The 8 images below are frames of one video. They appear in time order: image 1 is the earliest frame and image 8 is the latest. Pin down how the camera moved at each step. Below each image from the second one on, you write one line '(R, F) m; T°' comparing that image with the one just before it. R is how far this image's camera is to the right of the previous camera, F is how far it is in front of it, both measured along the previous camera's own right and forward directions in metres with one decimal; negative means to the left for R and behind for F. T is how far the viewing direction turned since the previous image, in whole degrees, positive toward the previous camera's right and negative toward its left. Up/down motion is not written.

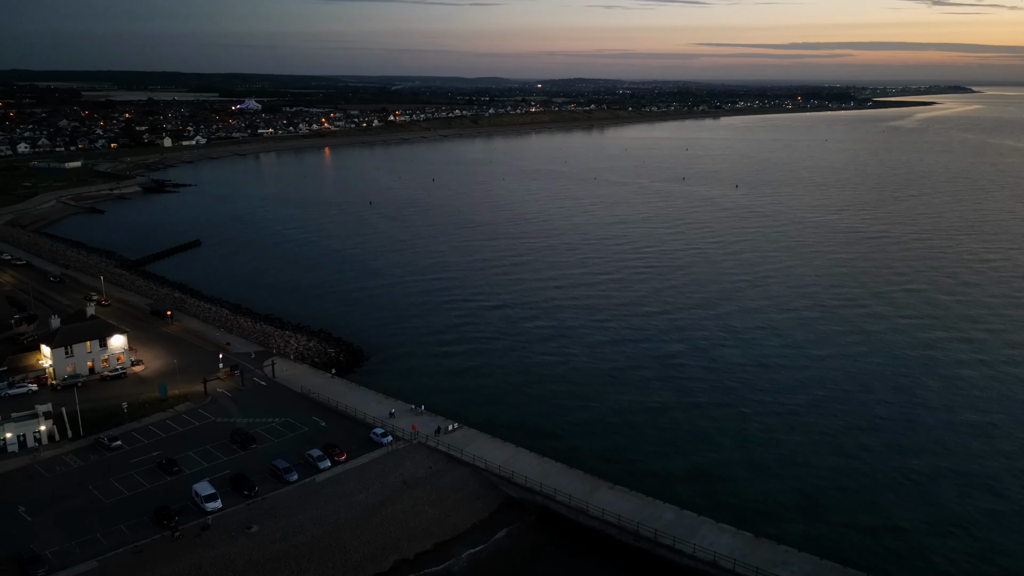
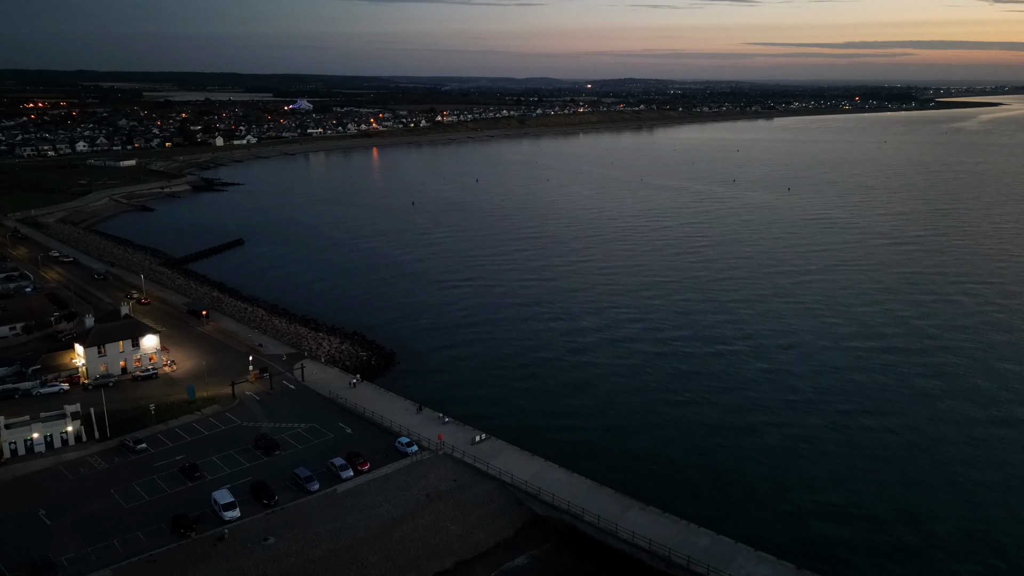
(+0.4, +0.9) m; -3°
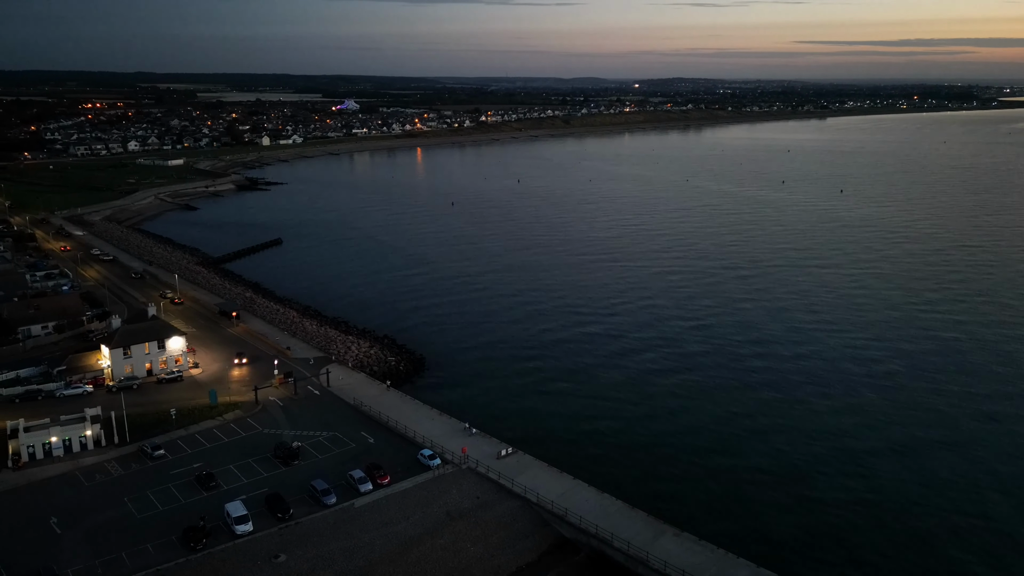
(+0.4, +1.2) m; -3°
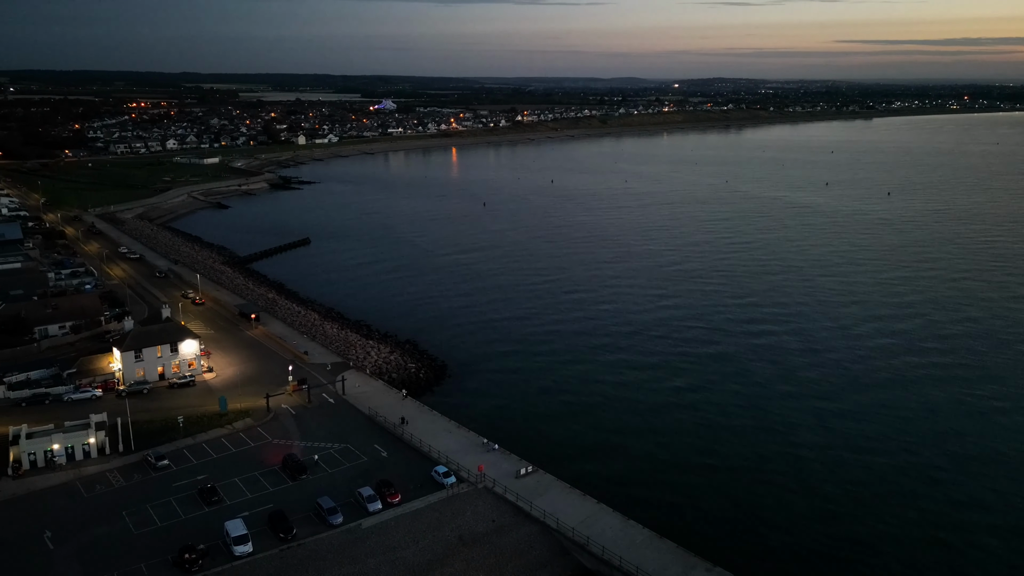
(+0.4, +1.4) m; -3°
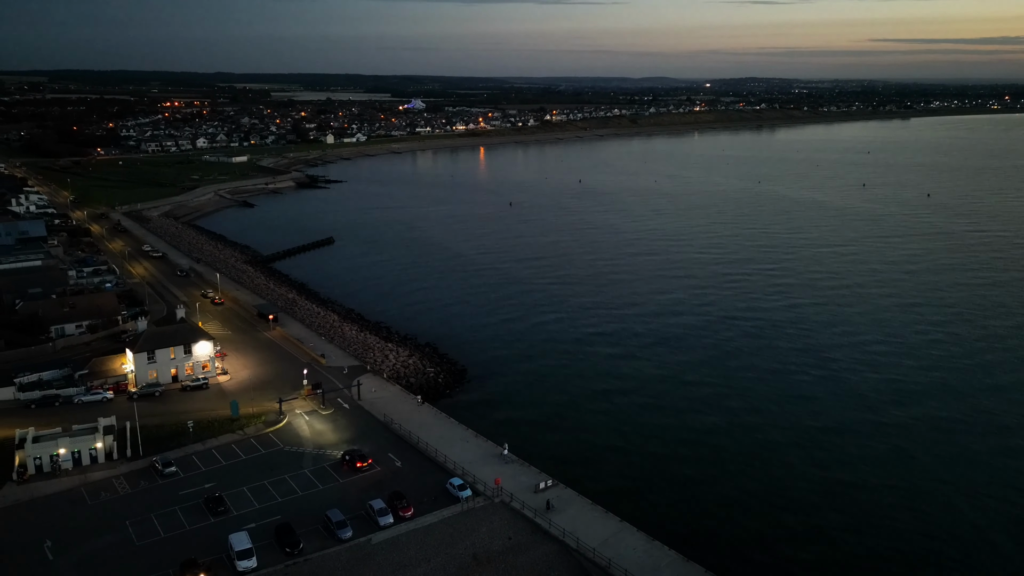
(+0.2, +1.0) m; -2°
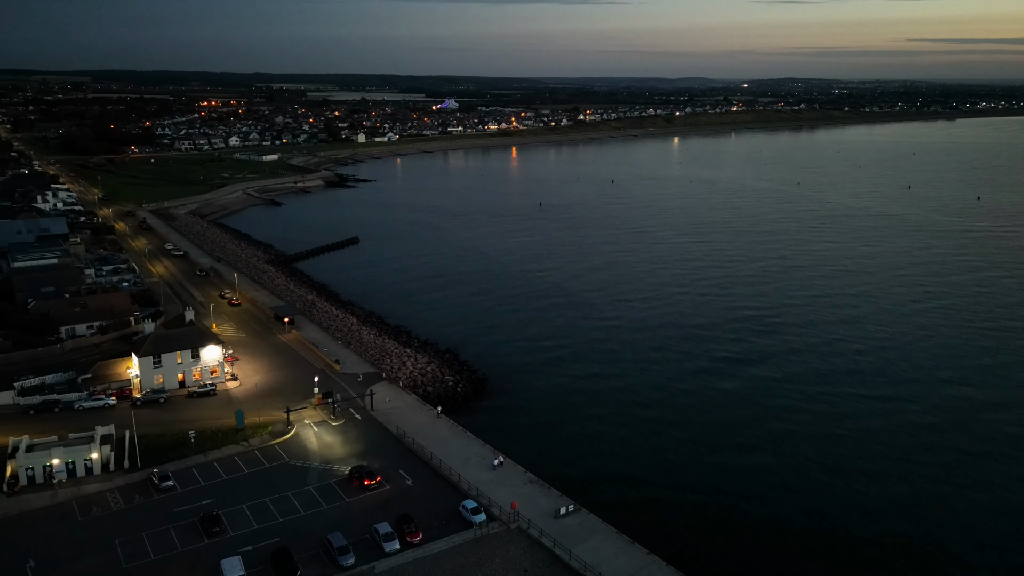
(+0.3, +1.6) m; -2°
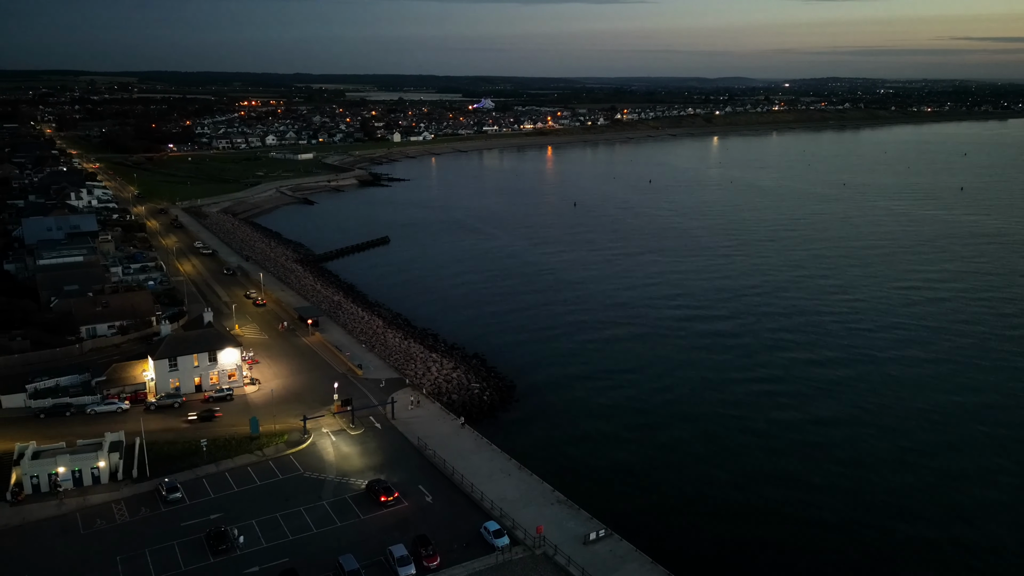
(+0.2, +1.4) m; -3°
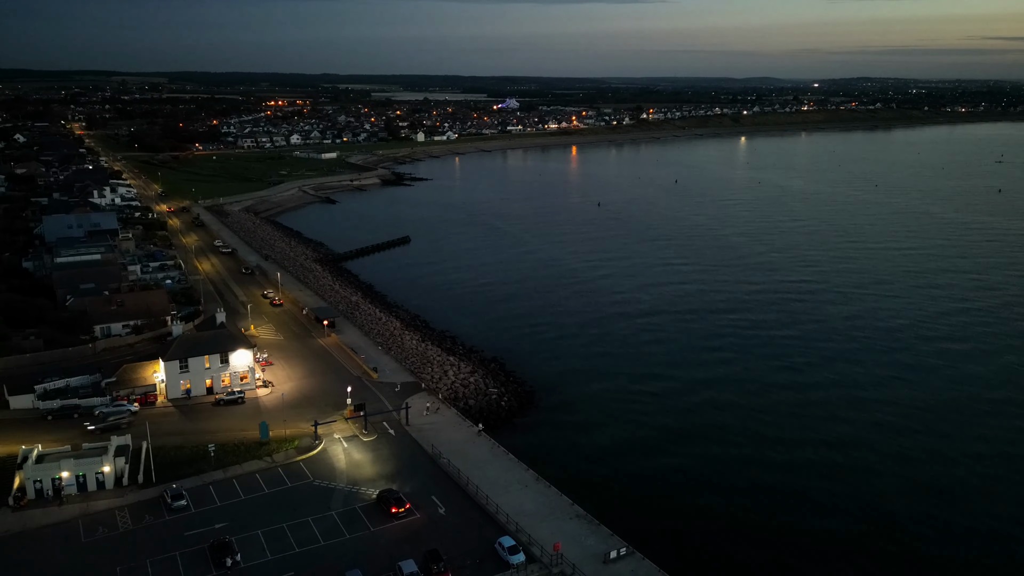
(+0.1, +0.9) m; -2°
